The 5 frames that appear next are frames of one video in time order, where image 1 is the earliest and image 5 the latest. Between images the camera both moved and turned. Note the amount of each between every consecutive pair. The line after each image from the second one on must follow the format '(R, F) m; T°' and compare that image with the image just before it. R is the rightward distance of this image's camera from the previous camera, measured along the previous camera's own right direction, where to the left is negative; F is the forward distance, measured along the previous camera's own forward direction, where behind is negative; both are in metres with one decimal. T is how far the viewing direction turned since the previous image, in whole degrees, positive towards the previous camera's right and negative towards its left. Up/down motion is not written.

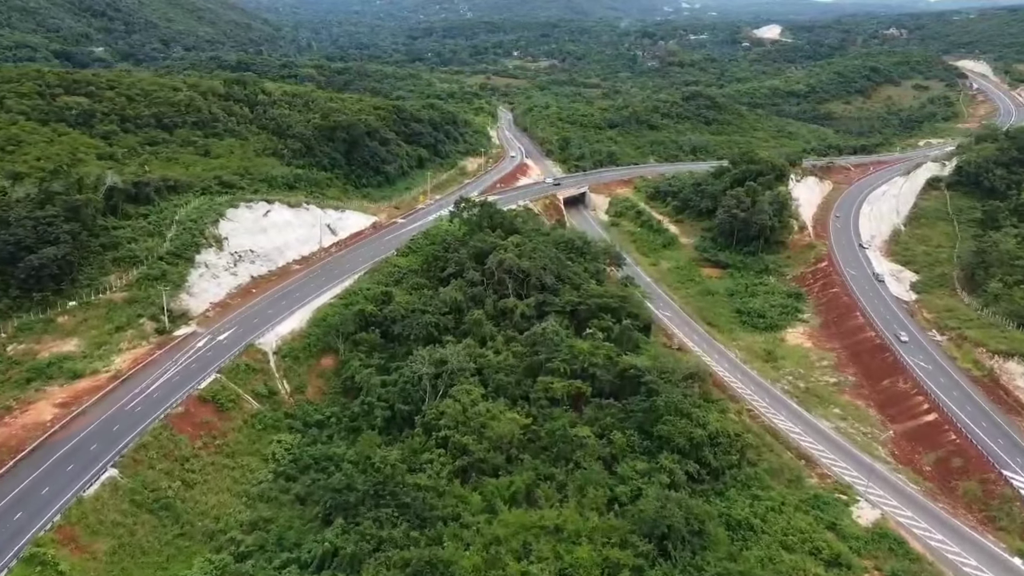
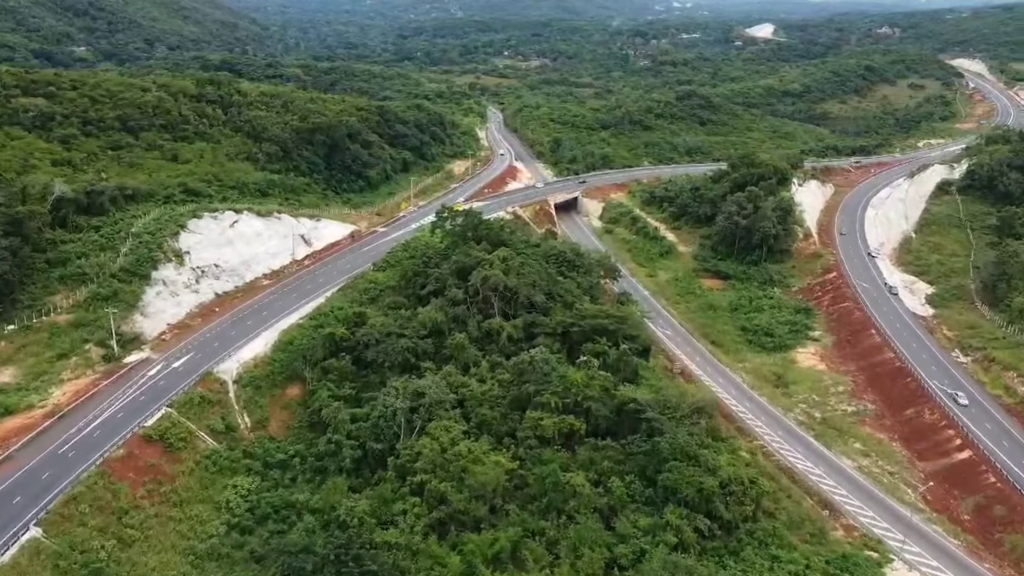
(+0.5, +5.3) m; +1°
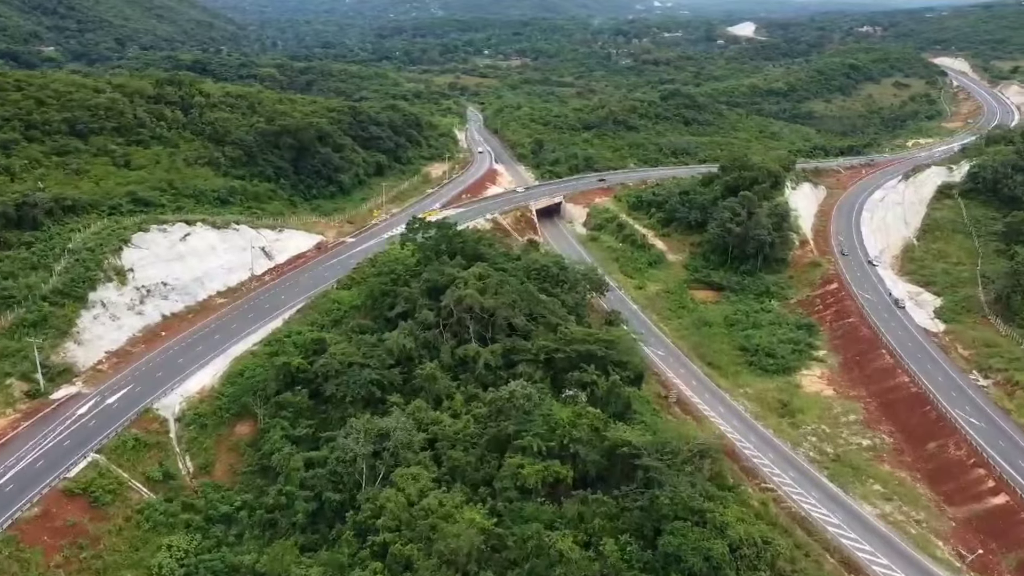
(+0.4, +5.4) m; +1°
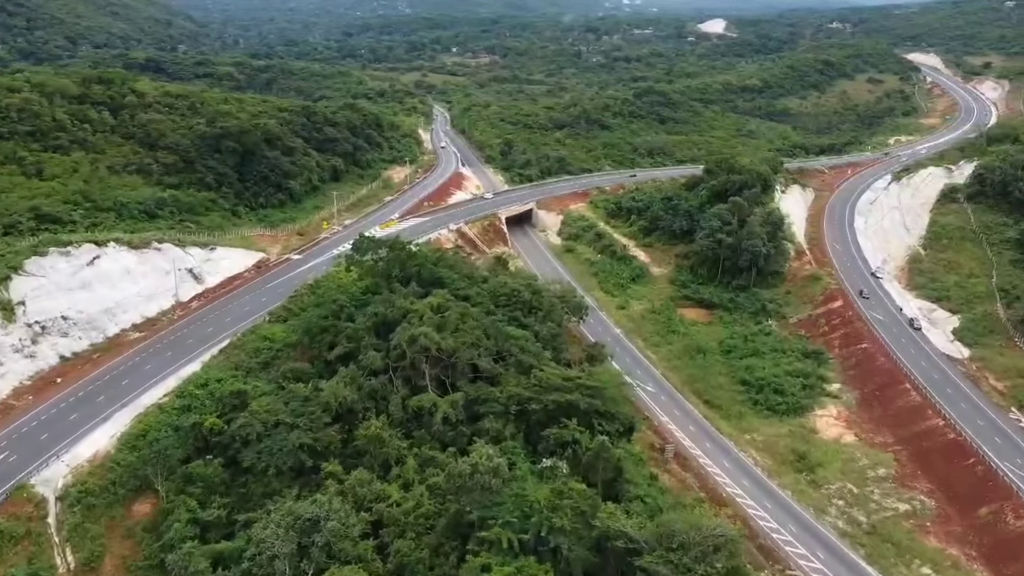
(+0.5, +8.3) m; +2°
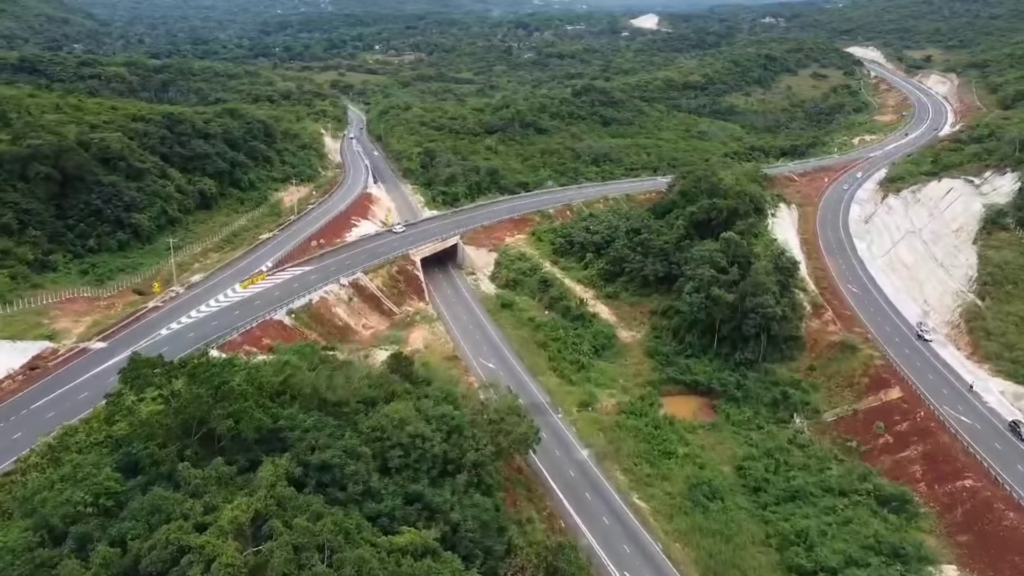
(+1.7, +20.8) m; +5°
